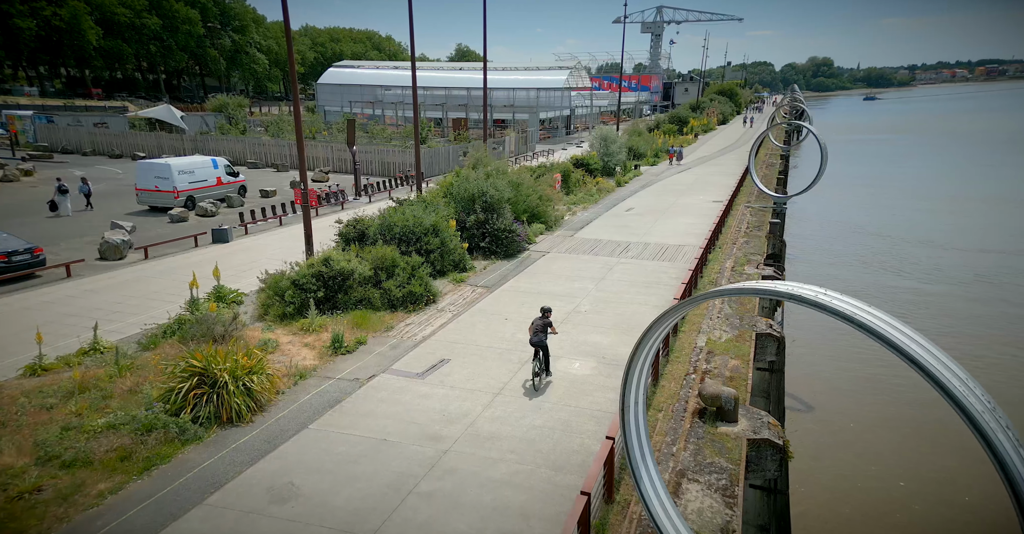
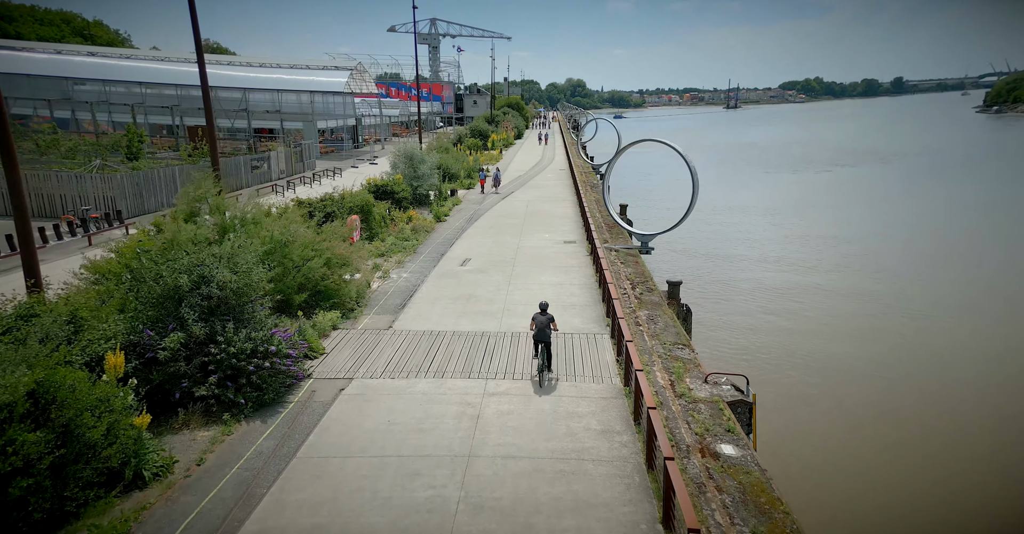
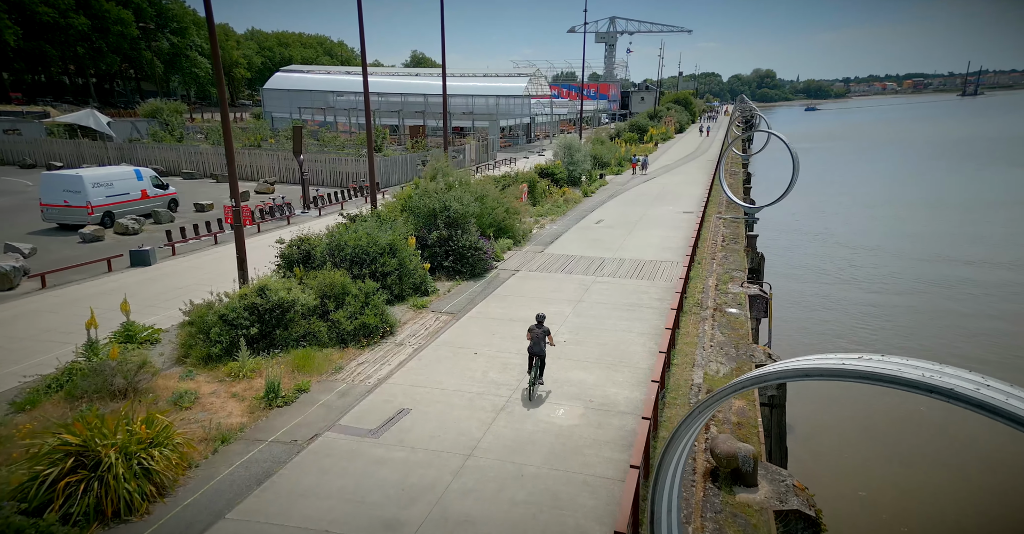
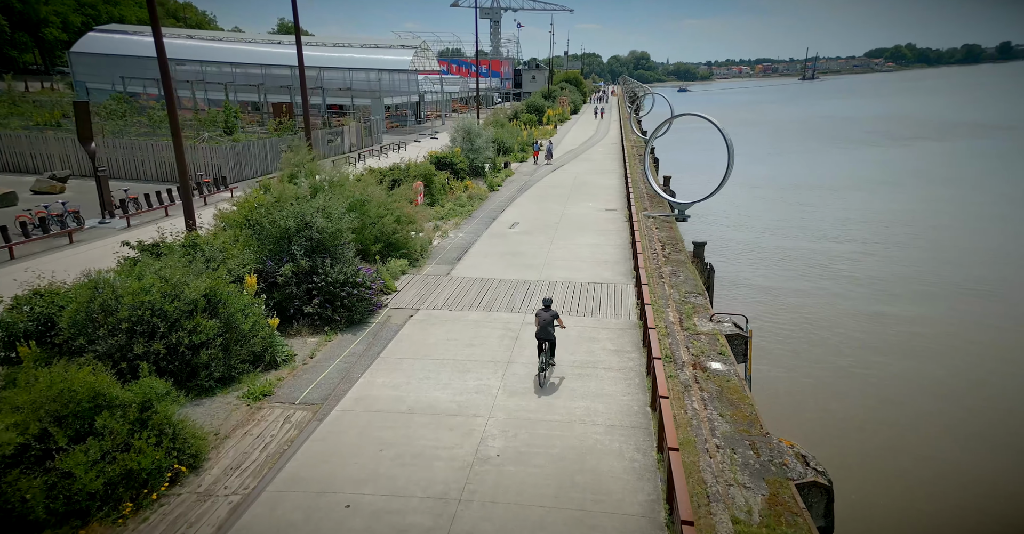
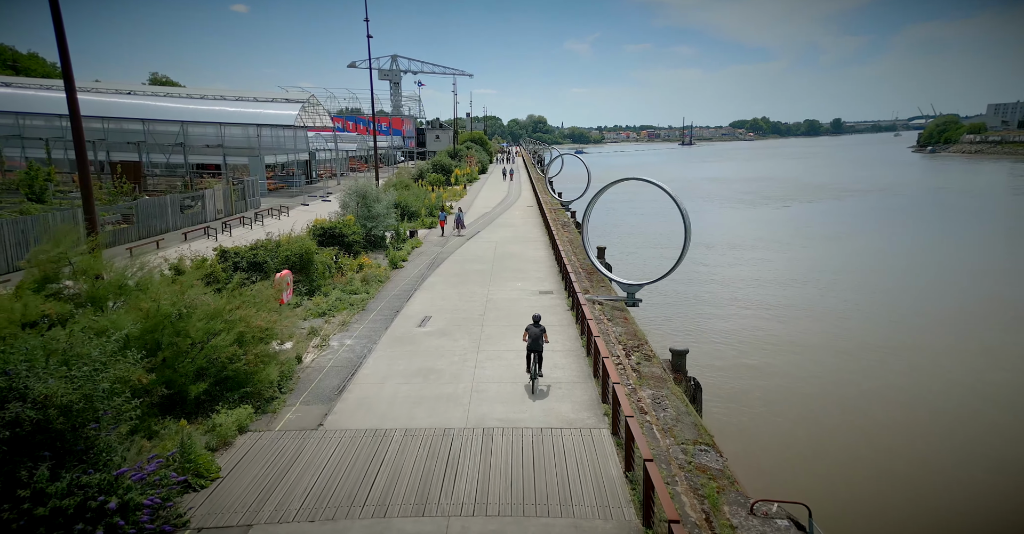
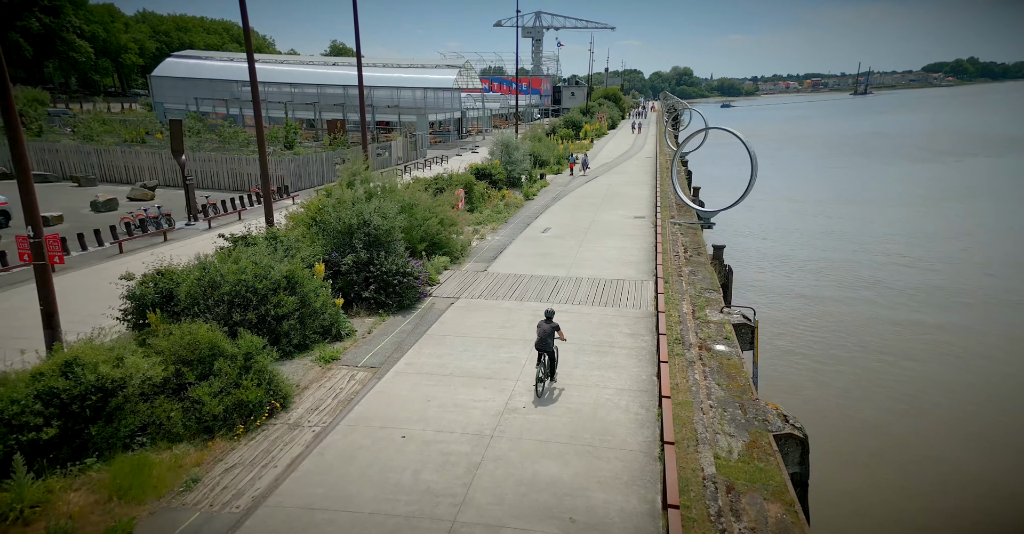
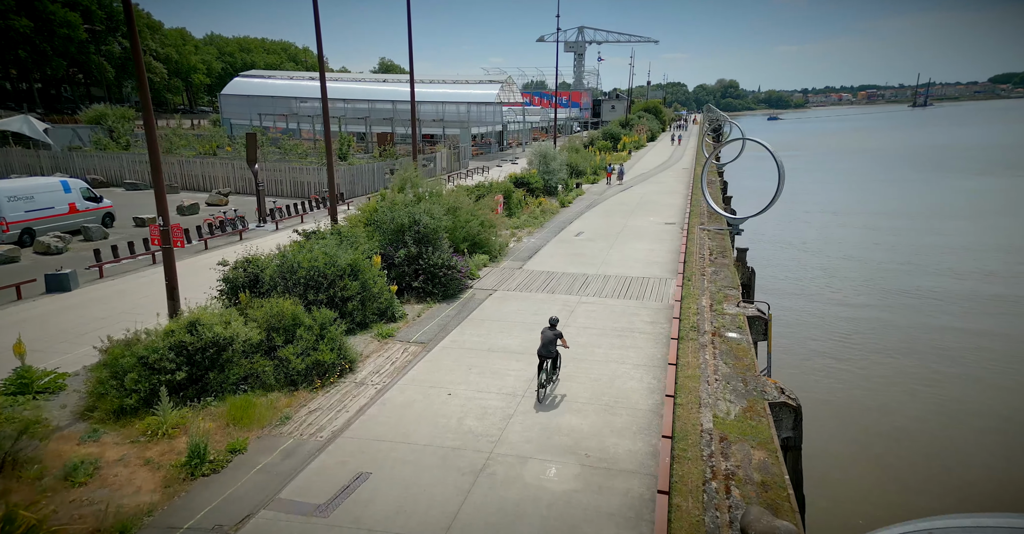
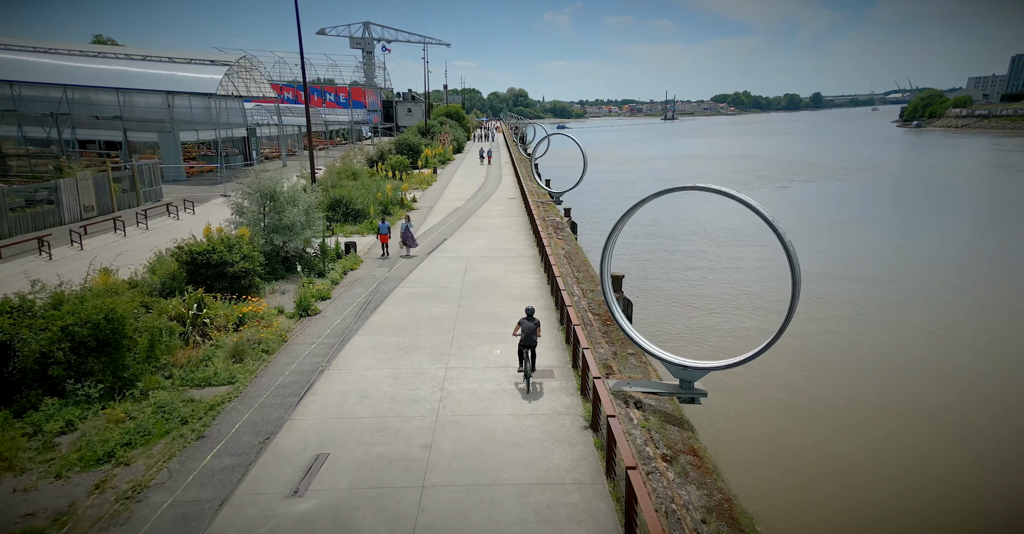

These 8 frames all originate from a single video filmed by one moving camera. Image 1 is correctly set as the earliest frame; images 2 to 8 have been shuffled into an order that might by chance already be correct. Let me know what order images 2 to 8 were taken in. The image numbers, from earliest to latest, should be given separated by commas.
3, 7, 6, 4, 2, 5, 8
